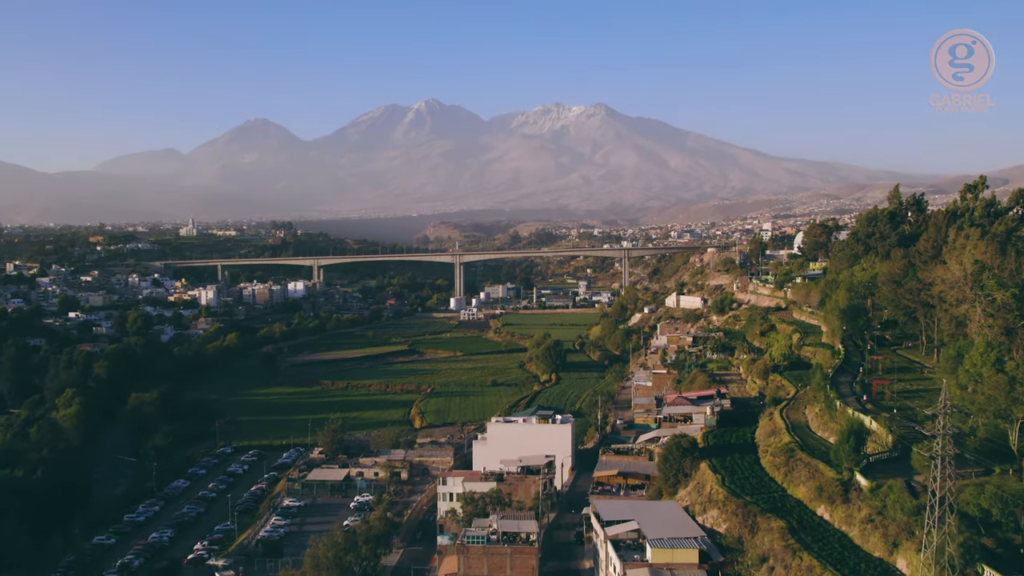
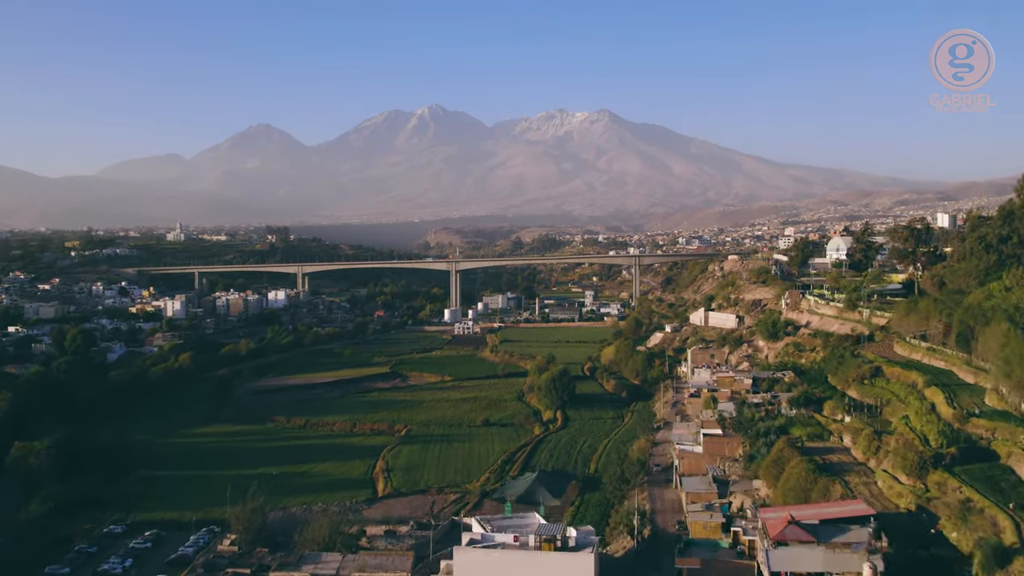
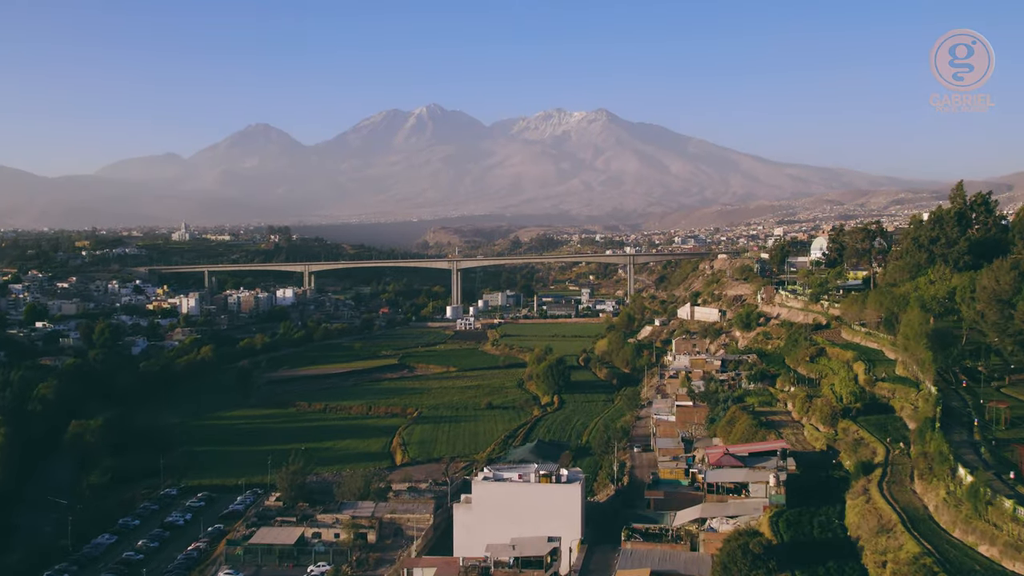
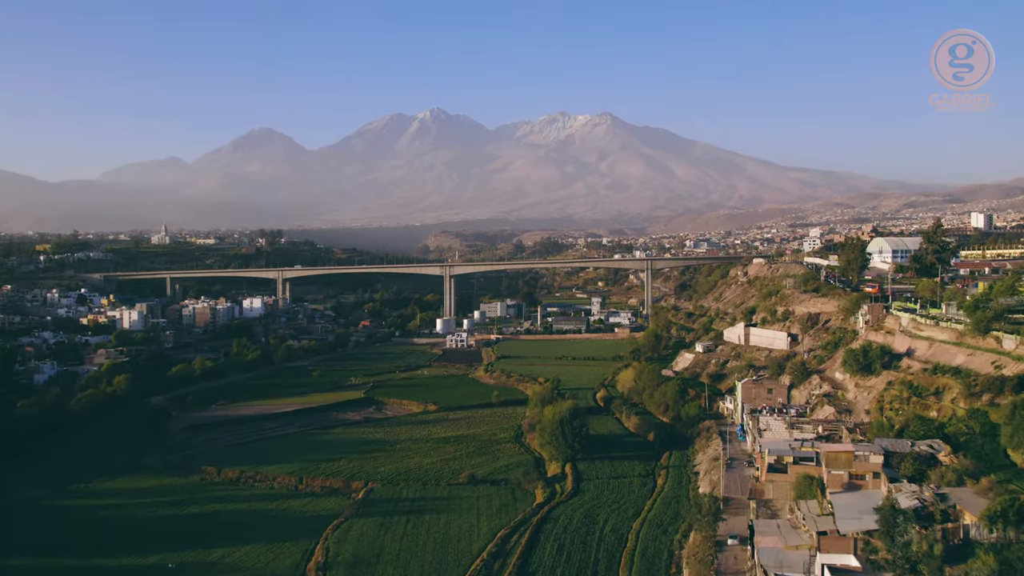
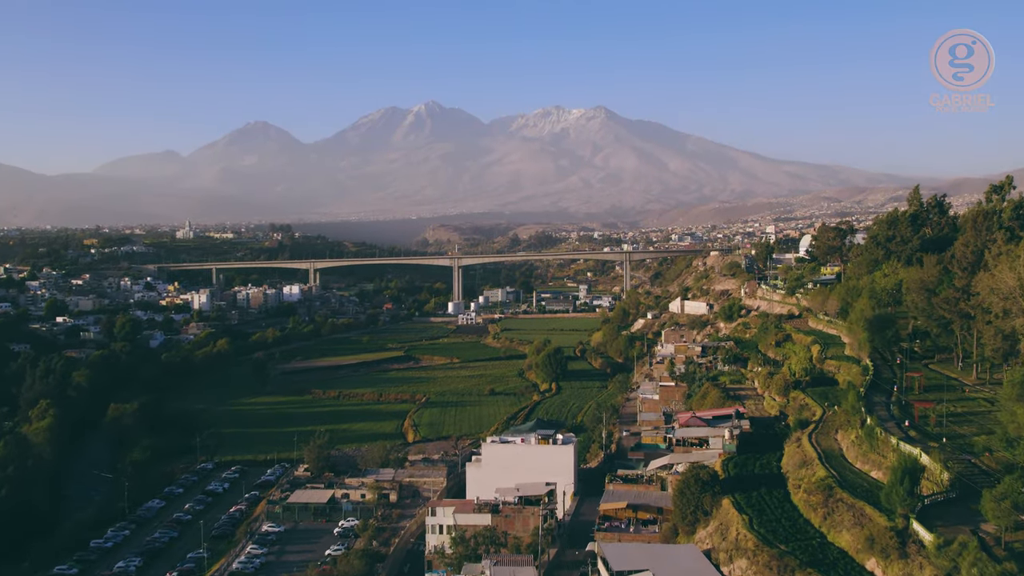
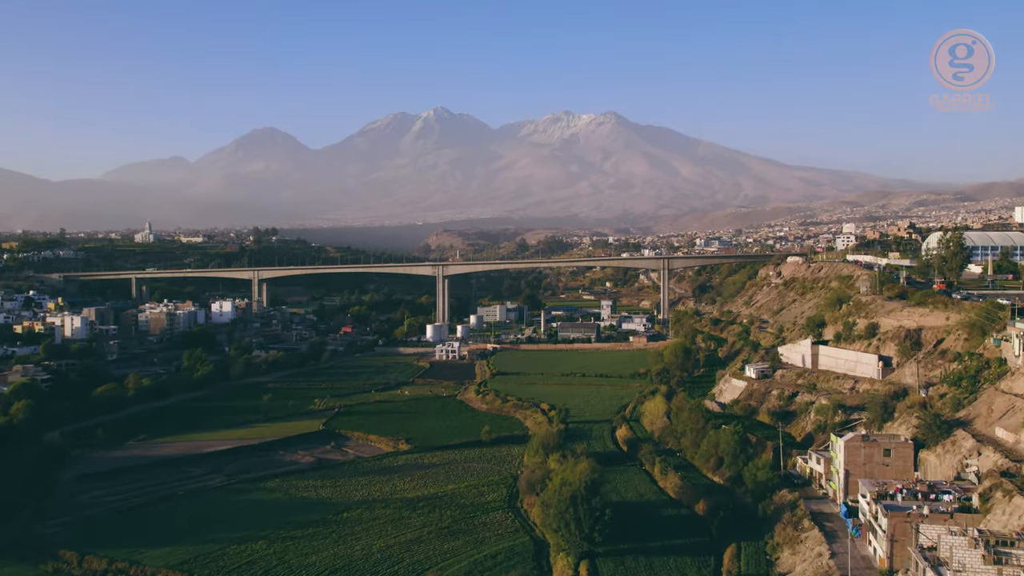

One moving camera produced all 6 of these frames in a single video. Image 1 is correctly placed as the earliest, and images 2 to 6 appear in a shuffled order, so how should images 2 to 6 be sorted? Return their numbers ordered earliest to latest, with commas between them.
5, 3, 2, 4, 6
